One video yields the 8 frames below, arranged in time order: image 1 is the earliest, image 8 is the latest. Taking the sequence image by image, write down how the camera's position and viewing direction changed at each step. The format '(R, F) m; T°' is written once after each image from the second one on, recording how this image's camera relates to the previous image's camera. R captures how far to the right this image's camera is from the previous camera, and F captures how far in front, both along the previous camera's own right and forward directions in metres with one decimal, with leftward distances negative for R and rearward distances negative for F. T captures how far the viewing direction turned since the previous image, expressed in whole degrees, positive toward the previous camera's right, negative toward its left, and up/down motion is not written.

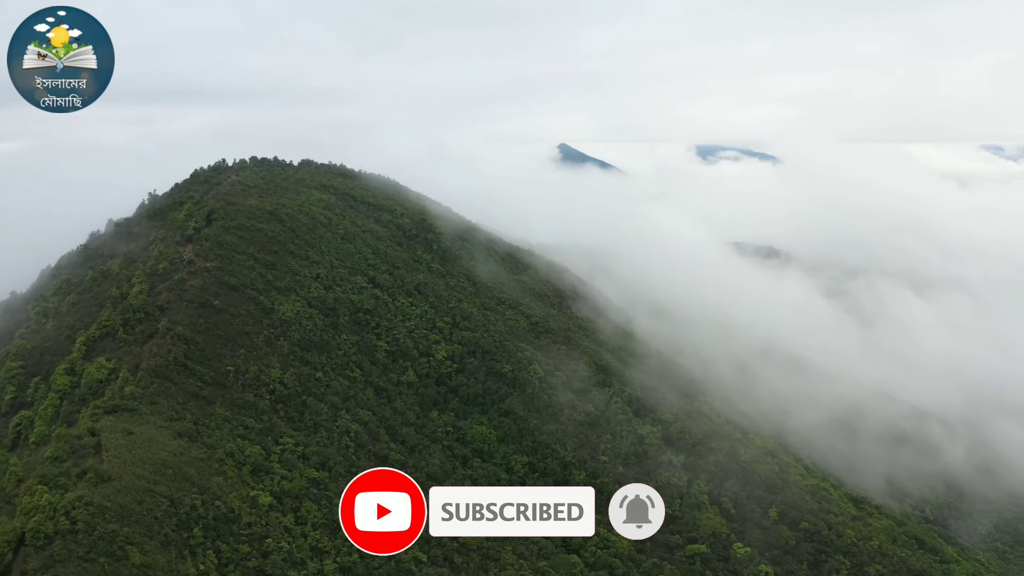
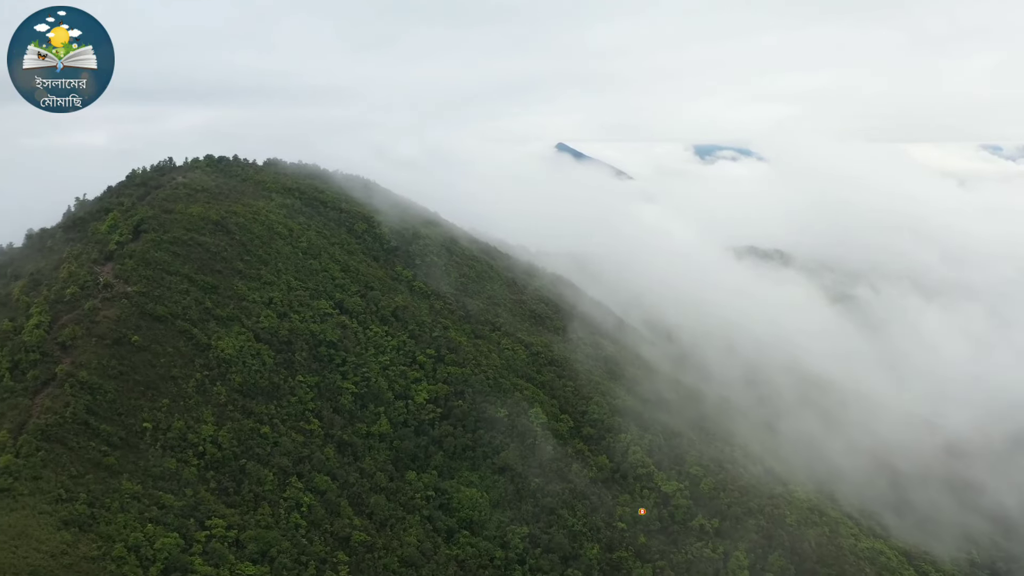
(+0.1, +9.9) m; 0°
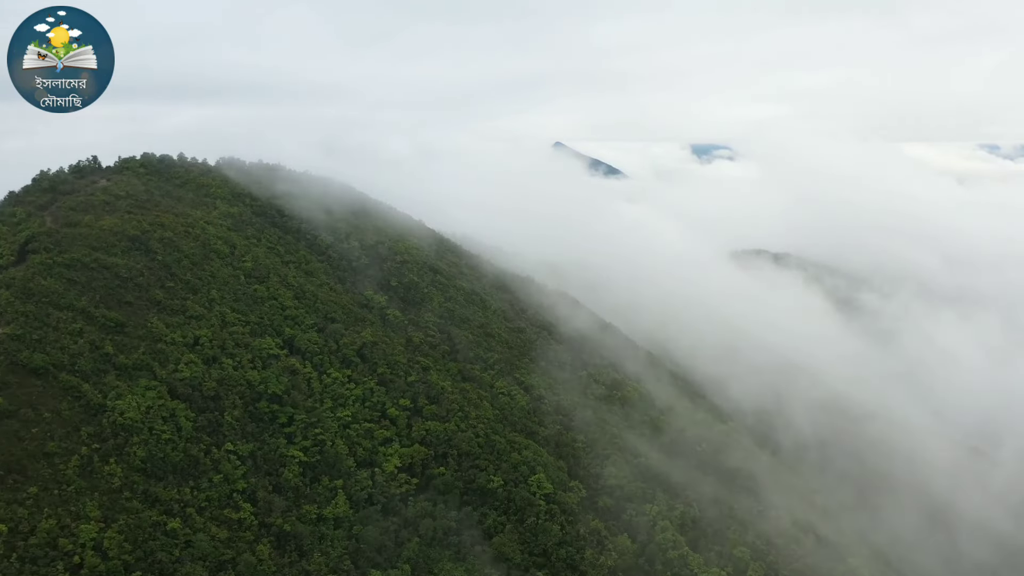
(+0.1, +9.9) m; 0°
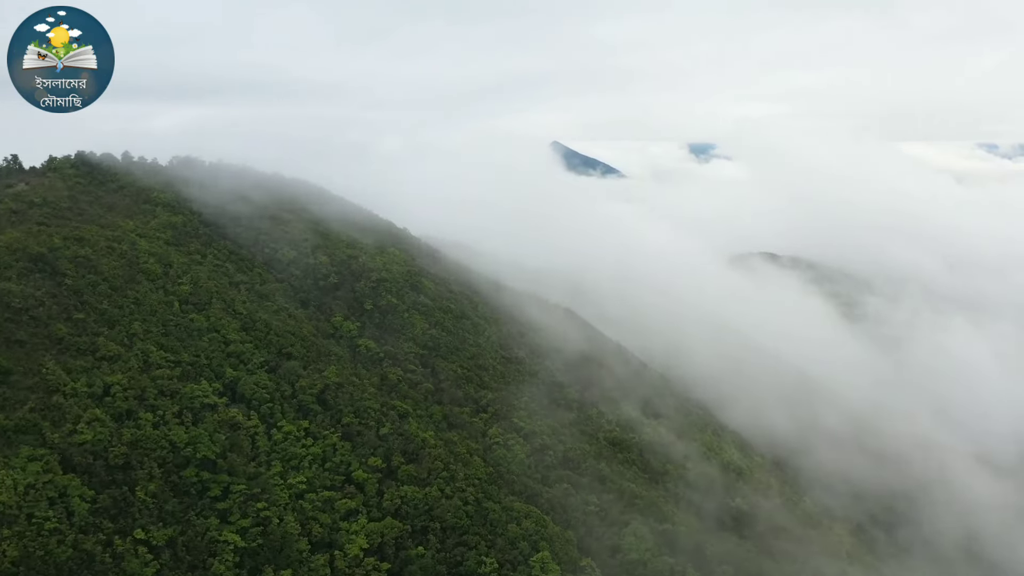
(+0.1, +7.3) m; 0°
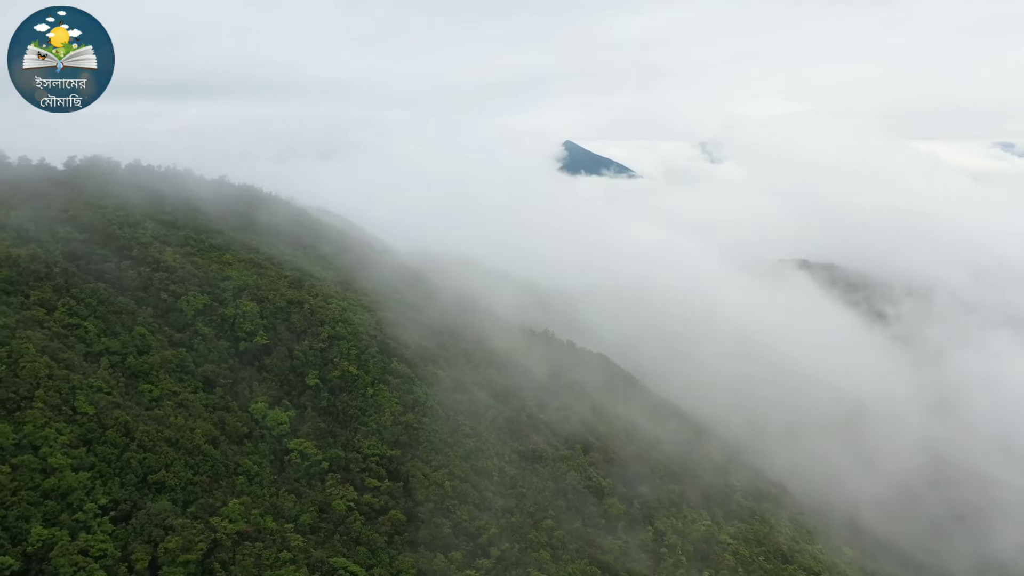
(-0.3, +12.8) m; 0°
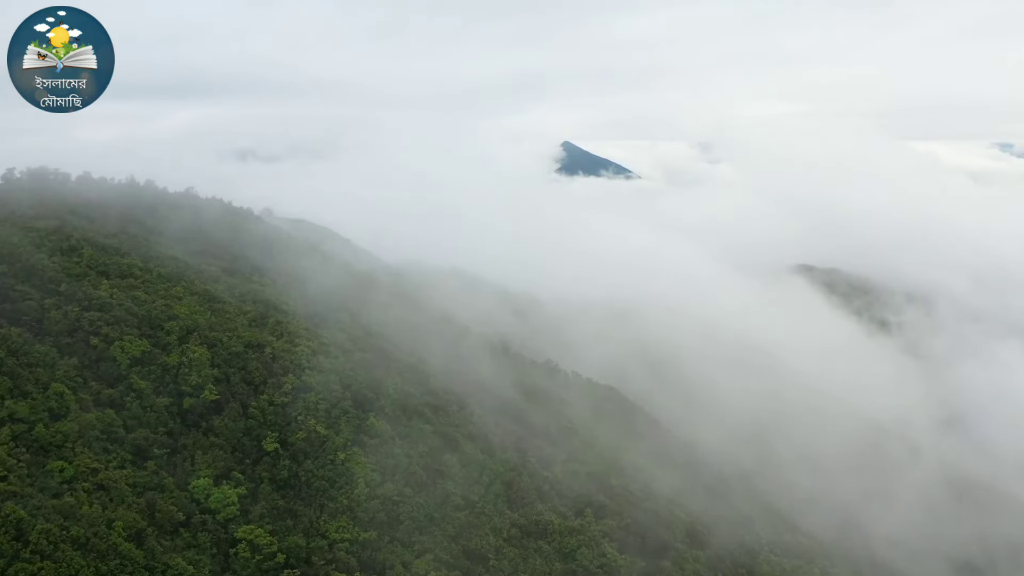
(-3.0, -4.8) m; 0°
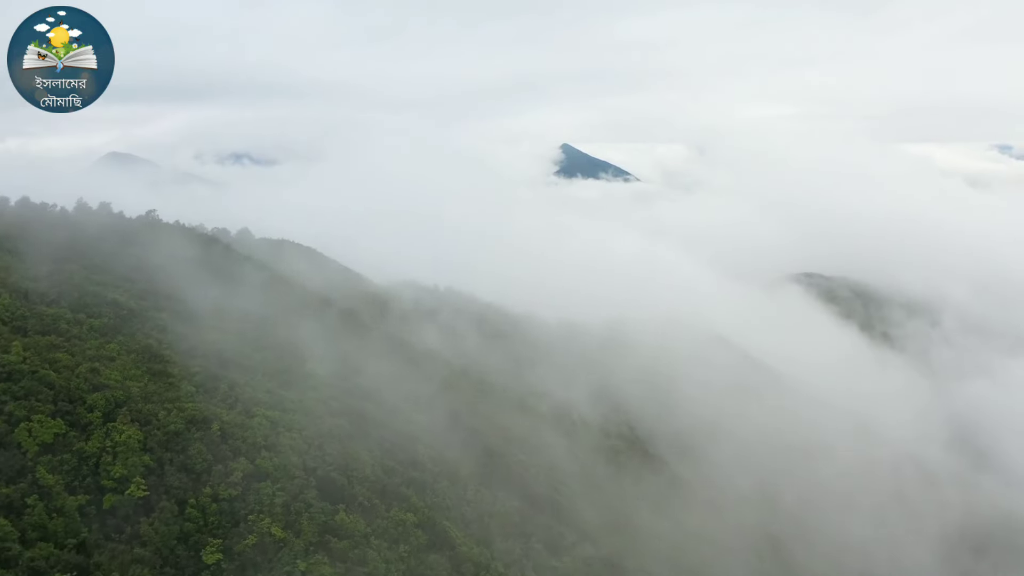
(+0.3, +5.3) m; 0°
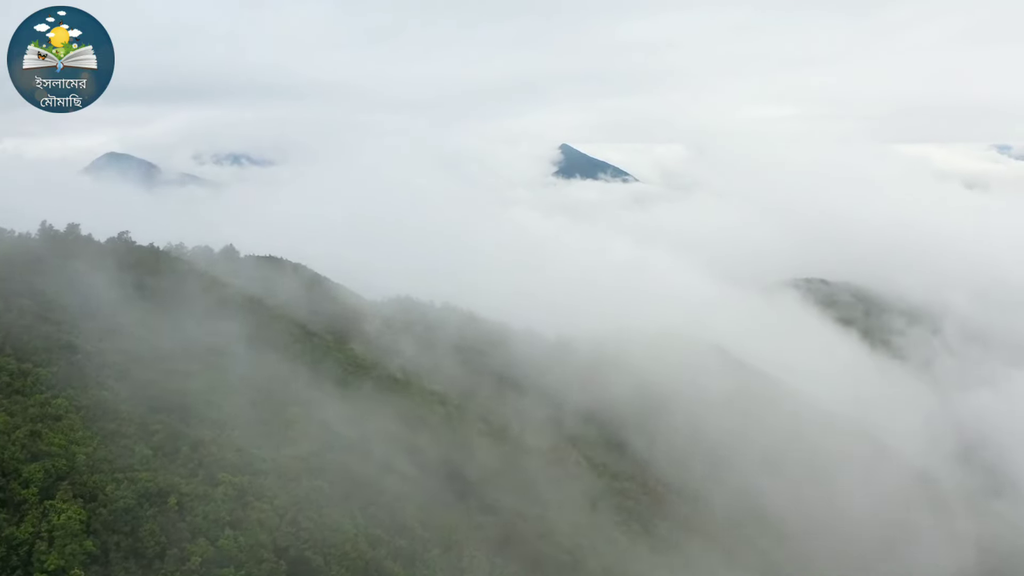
(0.0, +3.7) m; 0°
